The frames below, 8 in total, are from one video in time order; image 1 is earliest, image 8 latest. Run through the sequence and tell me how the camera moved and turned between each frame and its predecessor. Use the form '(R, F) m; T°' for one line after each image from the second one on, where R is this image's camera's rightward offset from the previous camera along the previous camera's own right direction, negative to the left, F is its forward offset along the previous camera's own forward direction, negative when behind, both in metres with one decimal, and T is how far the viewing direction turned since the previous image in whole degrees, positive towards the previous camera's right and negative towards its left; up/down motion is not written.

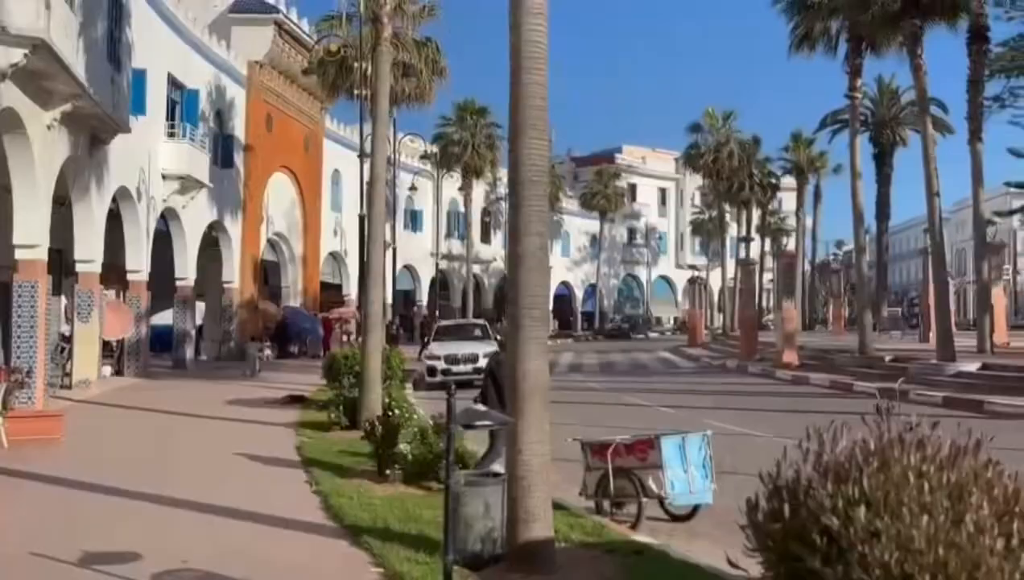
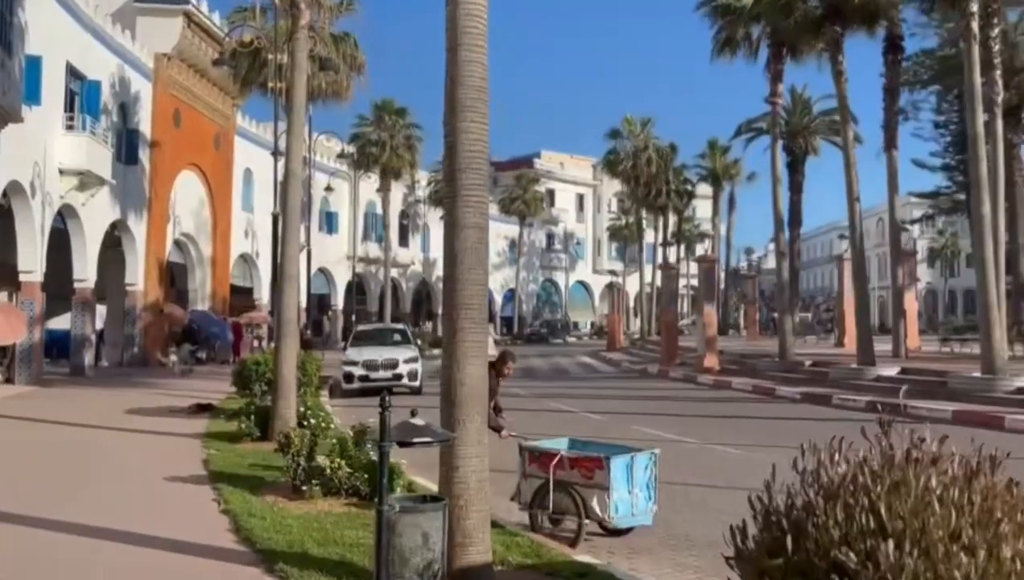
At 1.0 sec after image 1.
(-0.2, +0.8) m; +5°
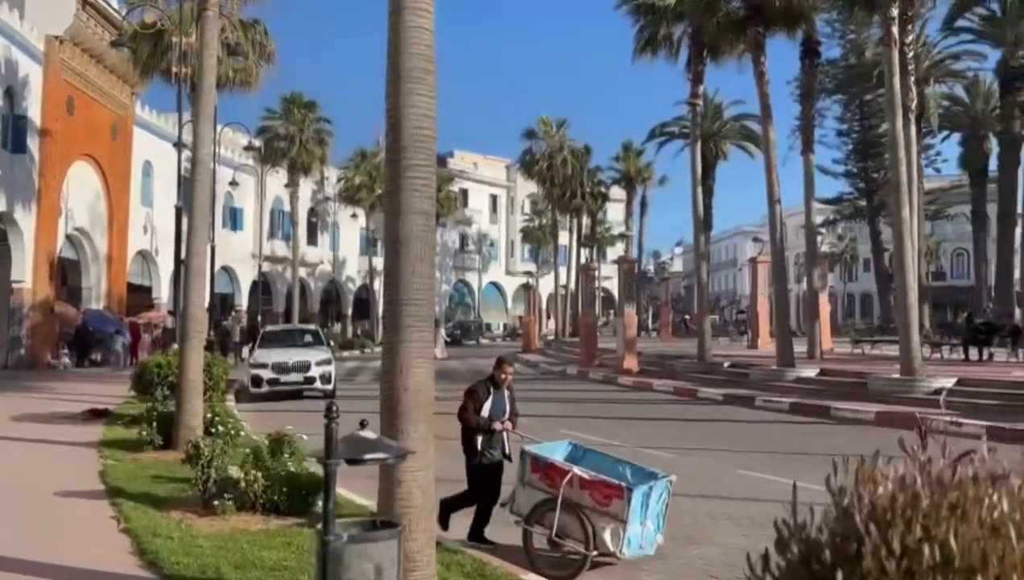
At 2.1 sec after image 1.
(-0.3, +0.8) m; +6°
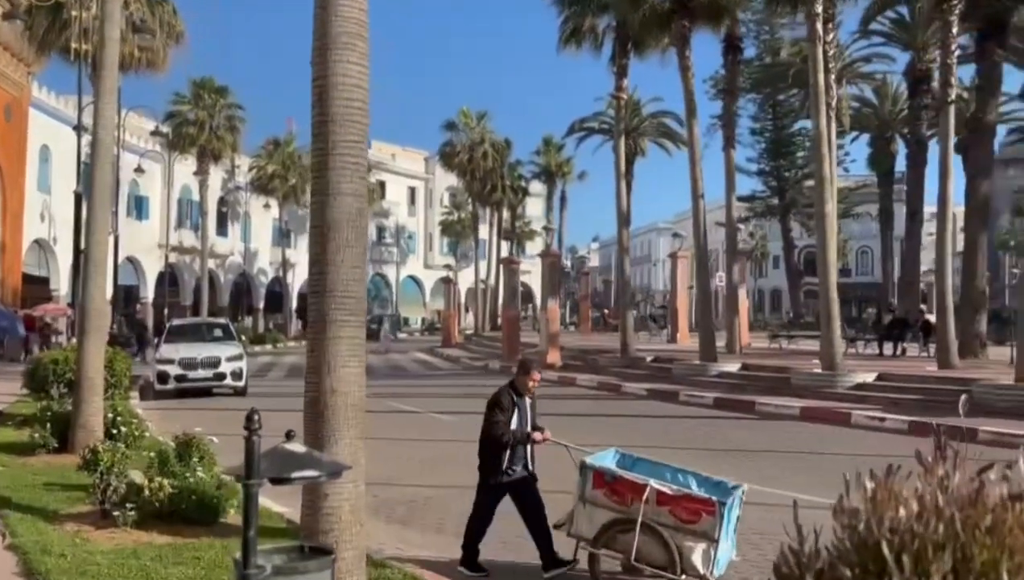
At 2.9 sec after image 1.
(-0.2, +0.6) m; +5°
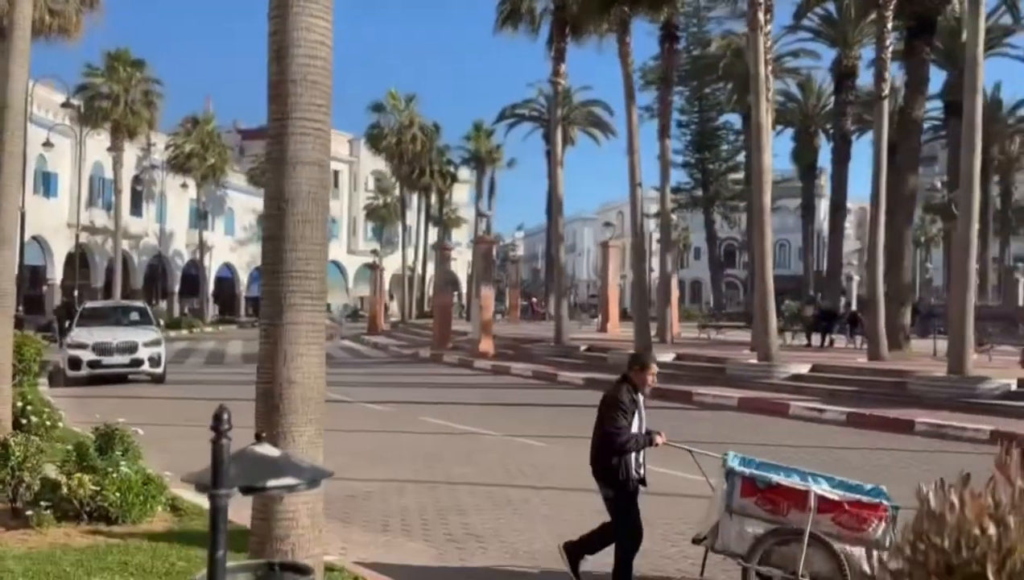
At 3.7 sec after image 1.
(-0.3, +0.5) m; +5°
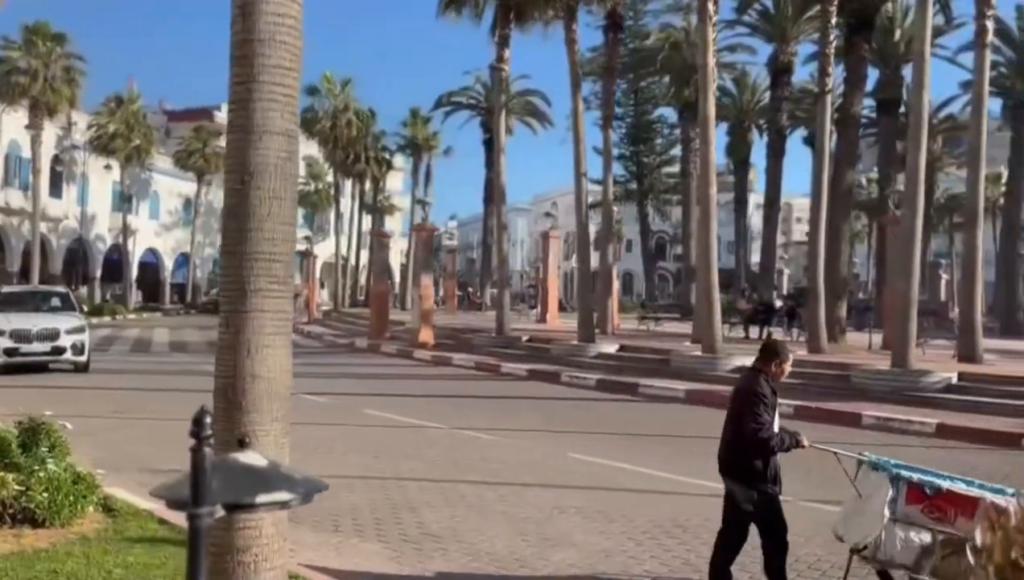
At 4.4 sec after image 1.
(-0.3, +0.4) m; +4°
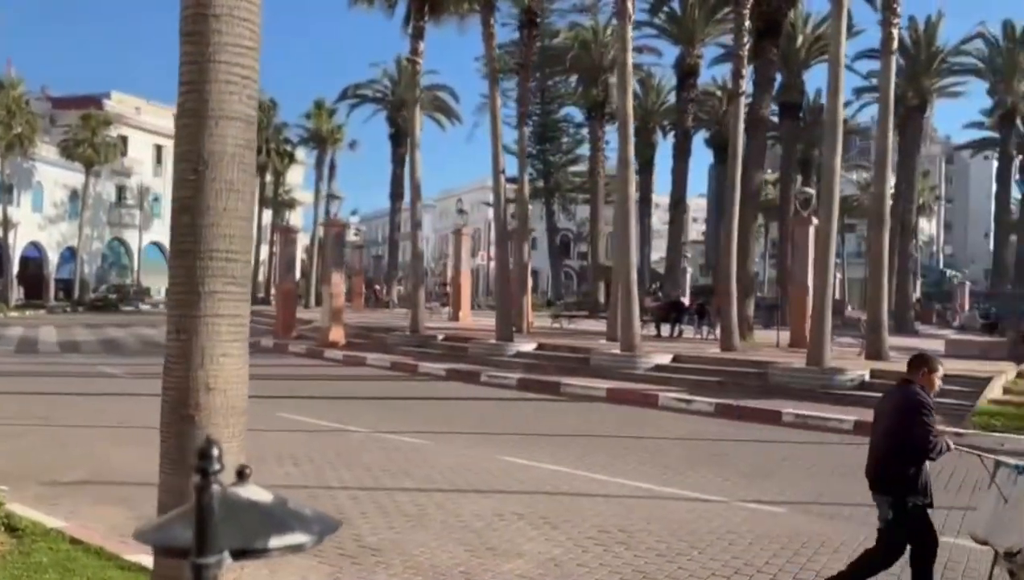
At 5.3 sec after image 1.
(-0.4, +0.4) m; +6°
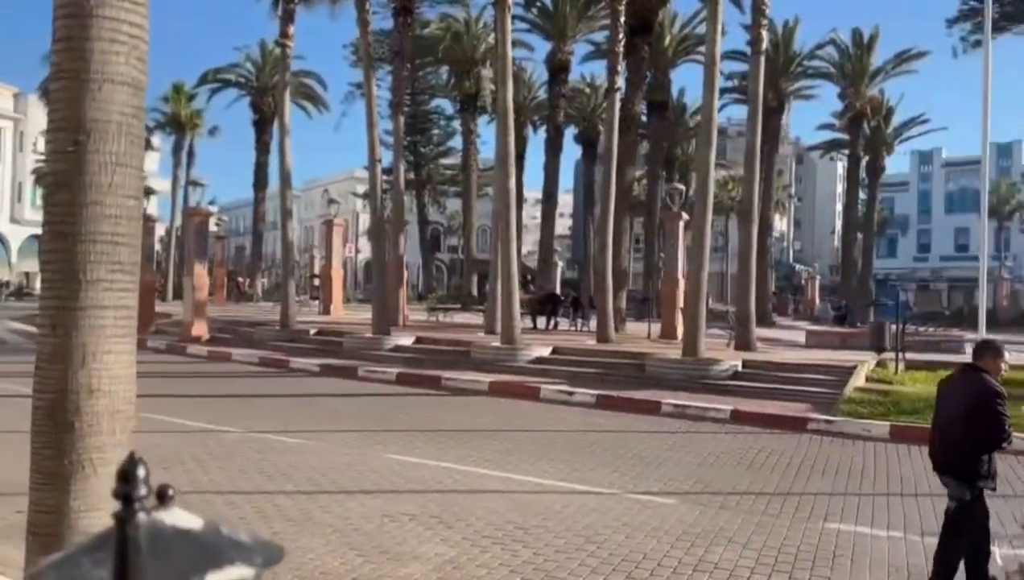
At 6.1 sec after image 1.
(-0.3, +0.3) m; +8°
